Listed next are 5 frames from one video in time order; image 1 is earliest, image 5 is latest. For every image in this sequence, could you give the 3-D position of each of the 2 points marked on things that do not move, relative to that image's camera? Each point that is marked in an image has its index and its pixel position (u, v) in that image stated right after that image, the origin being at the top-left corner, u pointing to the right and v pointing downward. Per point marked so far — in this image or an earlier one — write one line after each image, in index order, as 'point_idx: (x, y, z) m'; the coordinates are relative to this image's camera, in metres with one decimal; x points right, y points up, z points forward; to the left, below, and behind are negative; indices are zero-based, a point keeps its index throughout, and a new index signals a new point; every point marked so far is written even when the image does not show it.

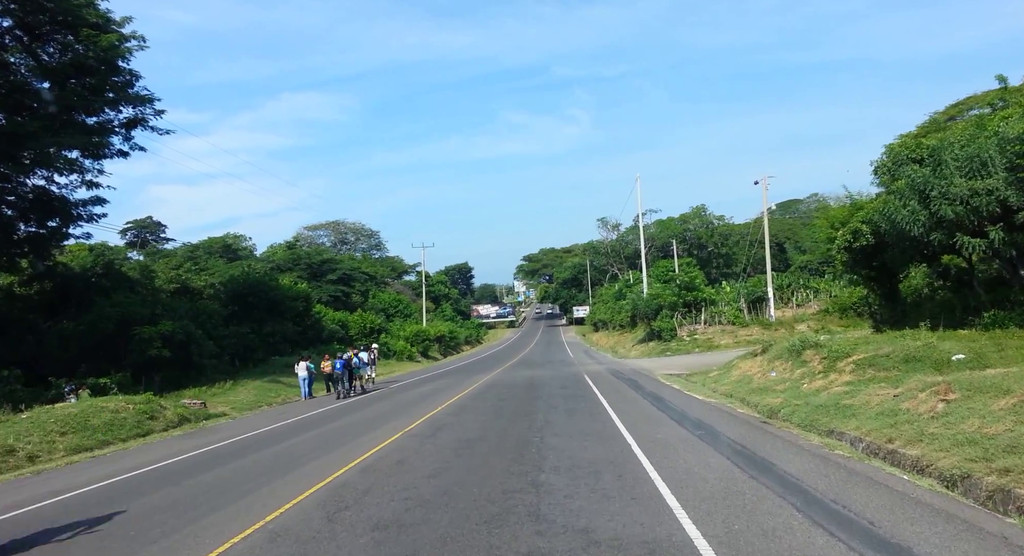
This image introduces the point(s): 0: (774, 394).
0: (+6.1, -2.7, +18.2) m
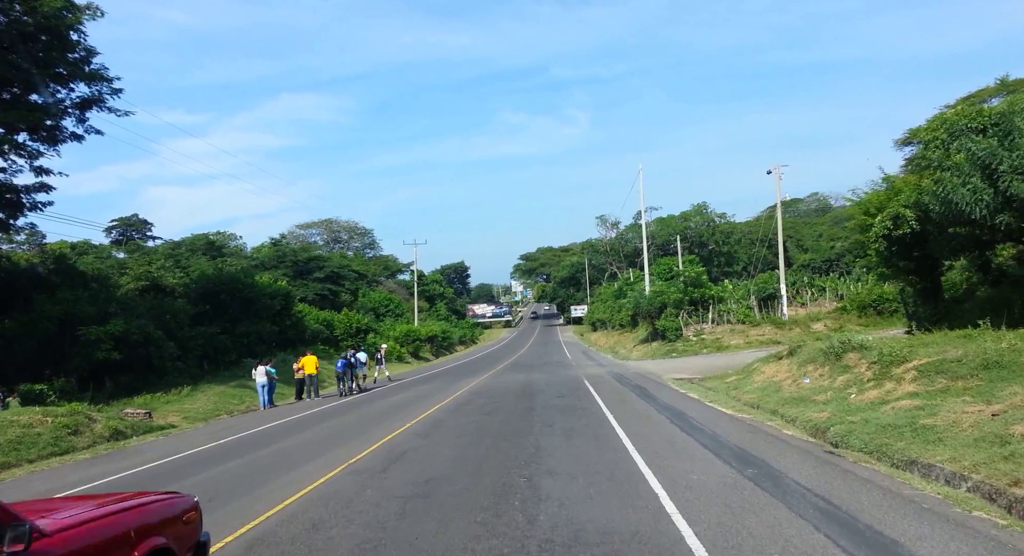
0: (+5.8, -2.5, +15.0) m
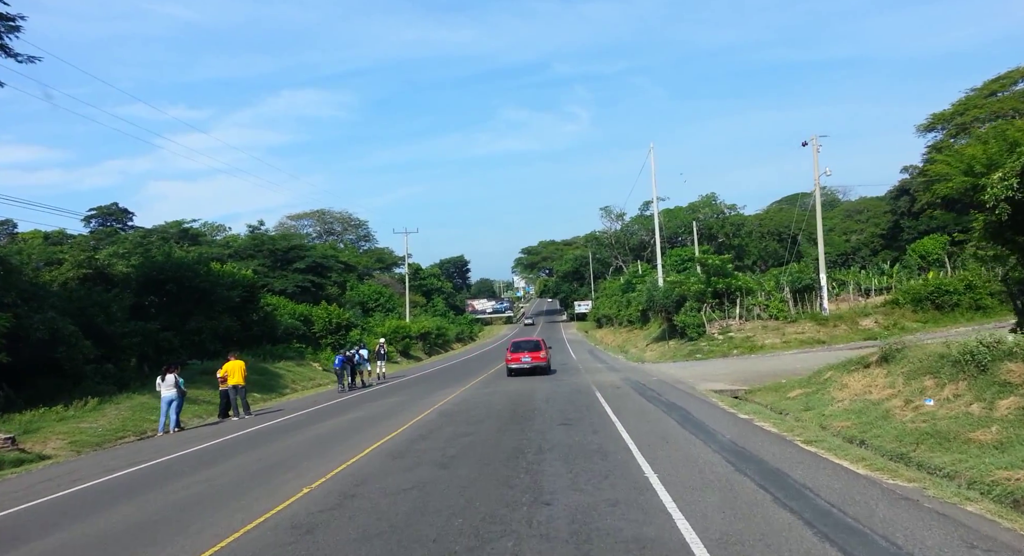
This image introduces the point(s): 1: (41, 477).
0: (+5.5, -2.1, +9.2) m
1: (-7.2, -3.1, +11.7) m
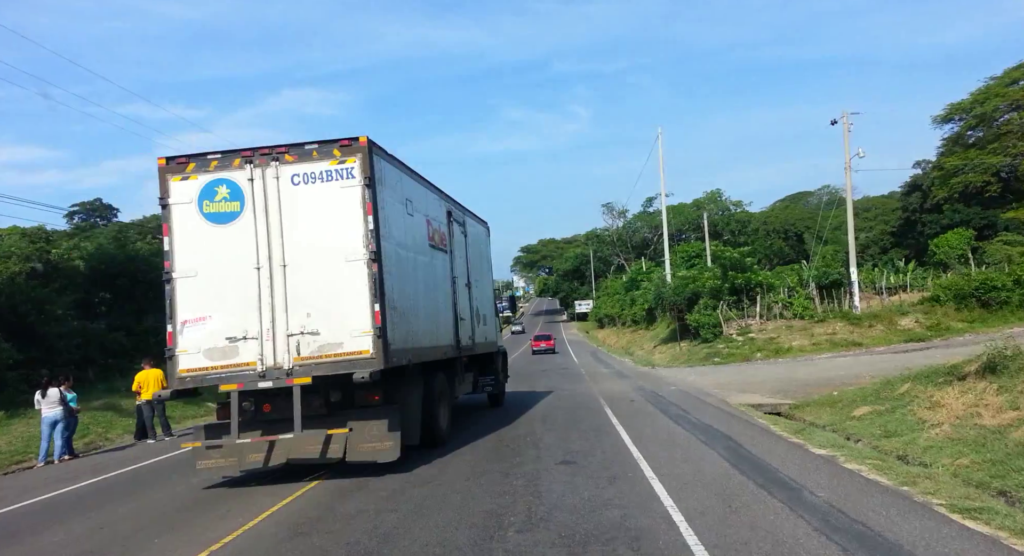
0: (+5.3, -1.8, +5.4) m
1: (-7.5, -2.8, +7.9) m
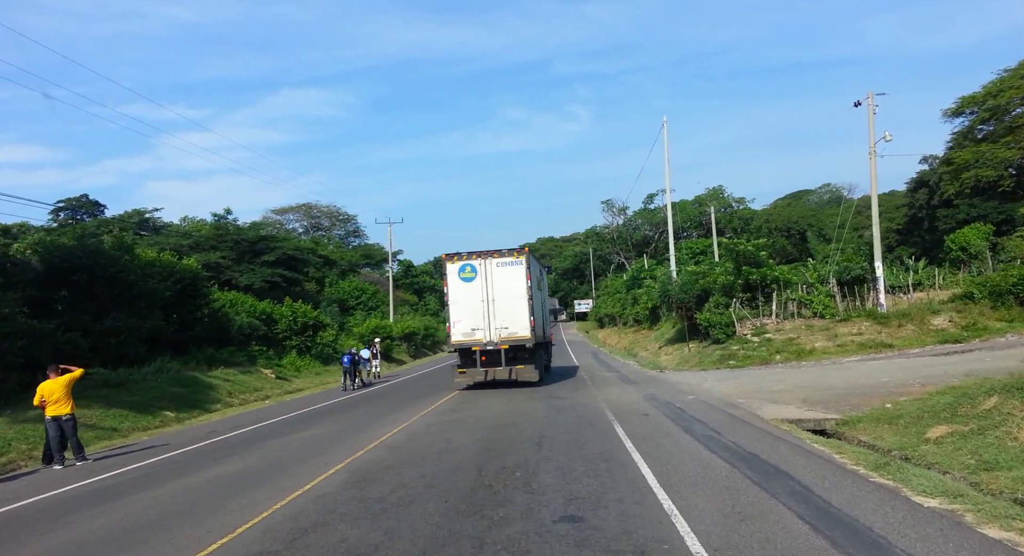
0: (+5.2, -1.6, +2.8) m
1: (-7.6, -2.7, +5.2) m
